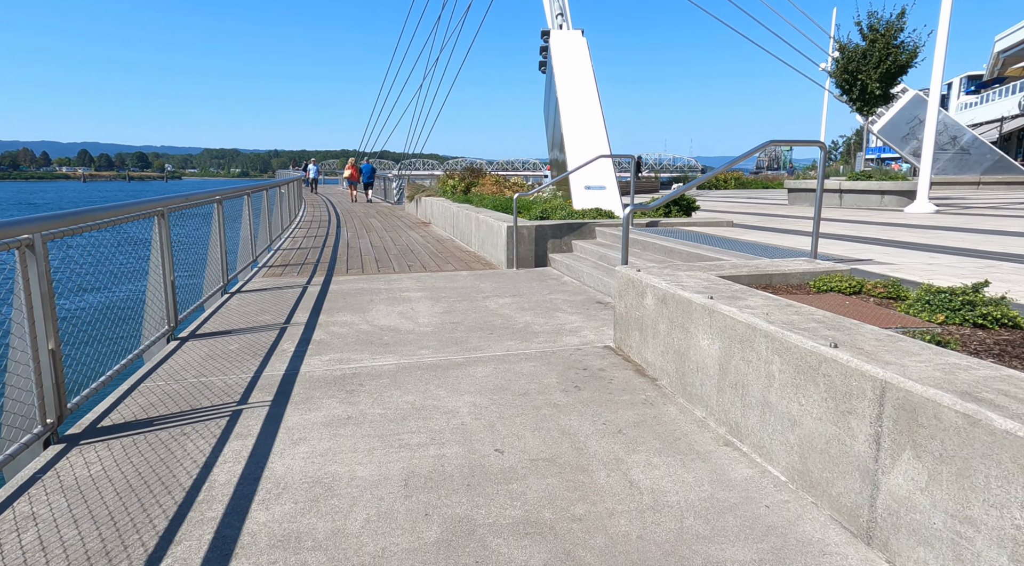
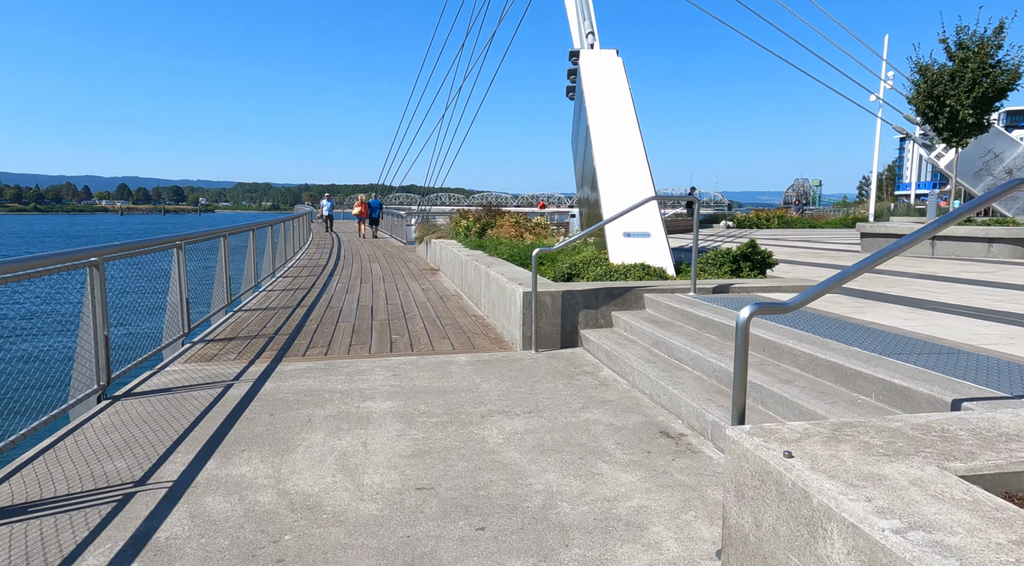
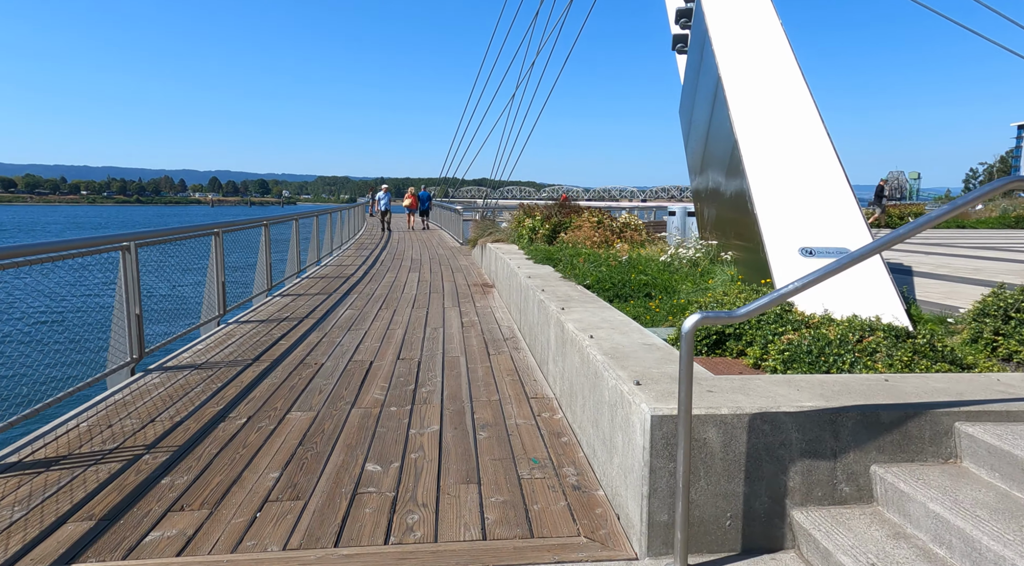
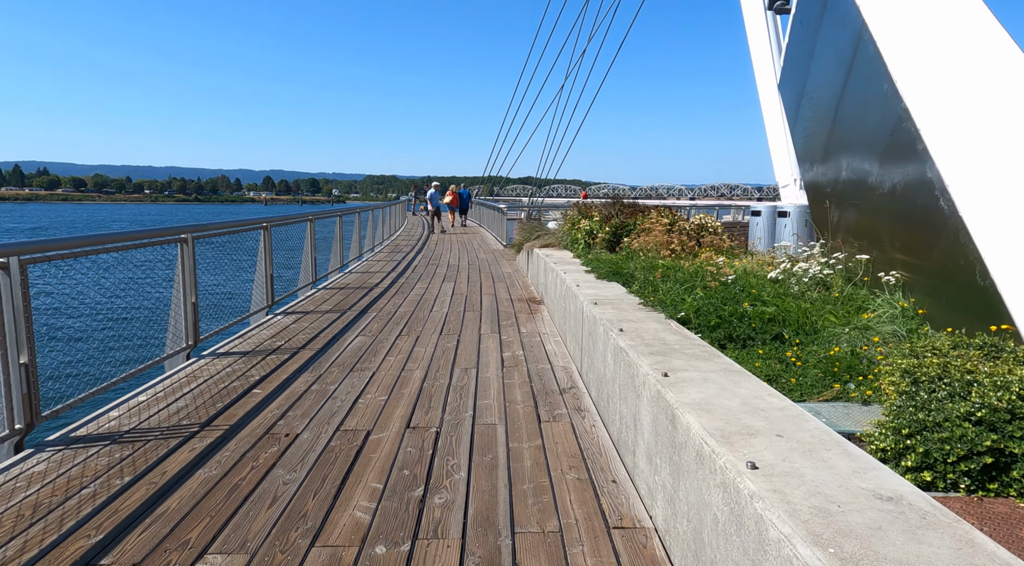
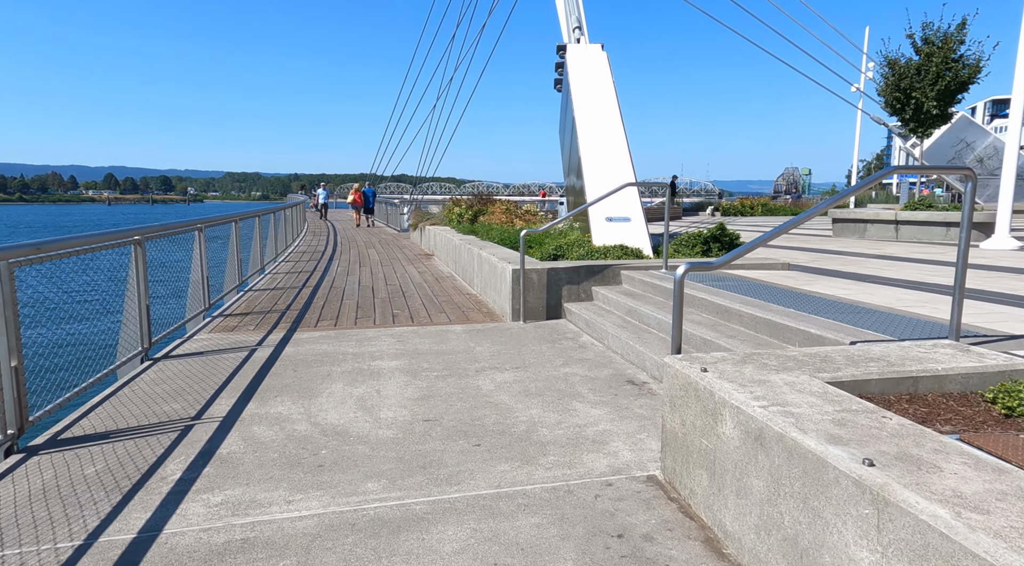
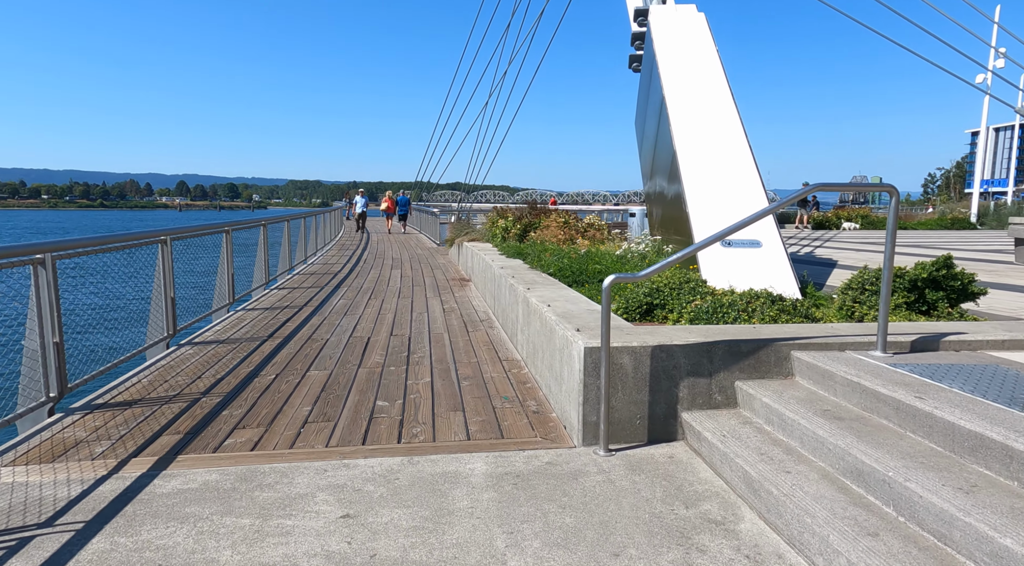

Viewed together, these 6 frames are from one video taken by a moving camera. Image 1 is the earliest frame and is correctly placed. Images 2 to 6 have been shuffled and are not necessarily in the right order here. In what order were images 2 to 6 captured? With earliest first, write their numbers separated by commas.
5, 2, 6, 3, 4
